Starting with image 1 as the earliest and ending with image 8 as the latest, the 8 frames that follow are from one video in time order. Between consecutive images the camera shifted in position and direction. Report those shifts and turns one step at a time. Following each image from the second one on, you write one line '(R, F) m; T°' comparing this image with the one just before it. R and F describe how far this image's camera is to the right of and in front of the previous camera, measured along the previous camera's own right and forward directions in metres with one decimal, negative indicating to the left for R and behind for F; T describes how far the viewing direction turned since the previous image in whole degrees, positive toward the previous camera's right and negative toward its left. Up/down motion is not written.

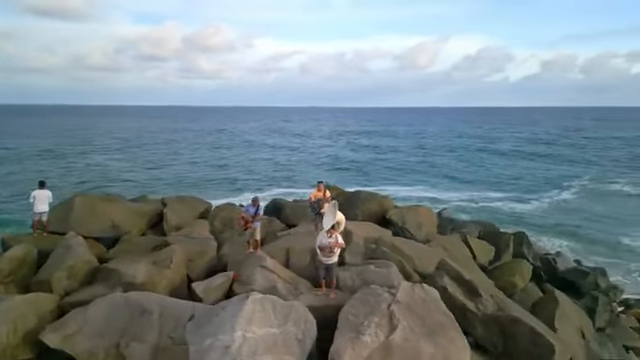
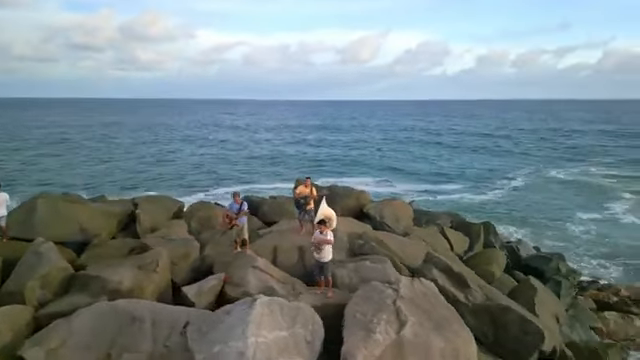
(-0.9, +0.2) m; +6°
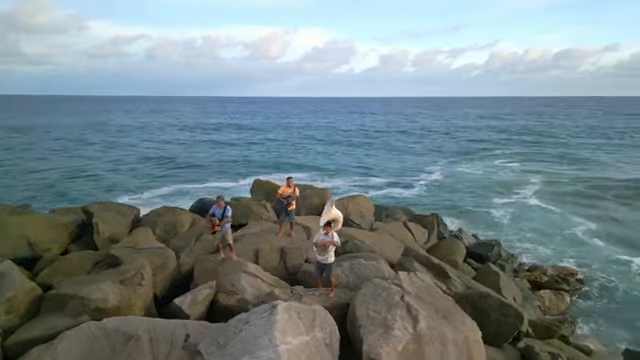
(-1.6, +0.2) m; +11°
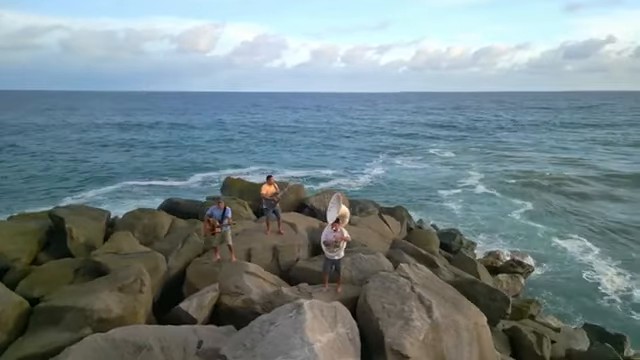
(-1.3, +0.1) m; +8°
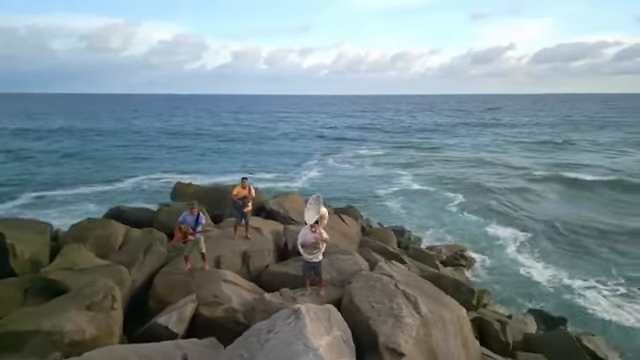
(-1.0, +0.2) m; +9°
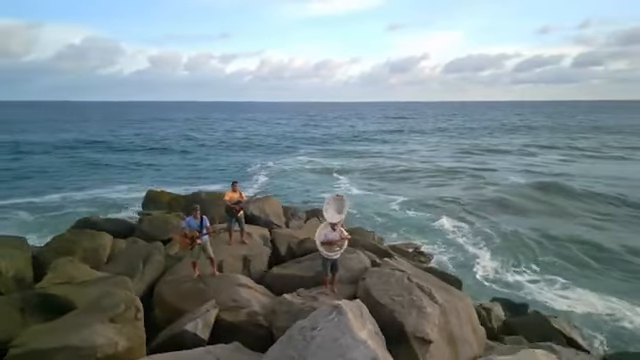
(-1.6, -0.1) m; +9°
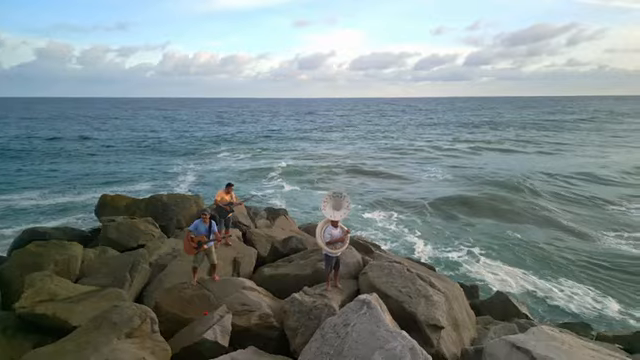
(-1.7, +0.1) m; +11°
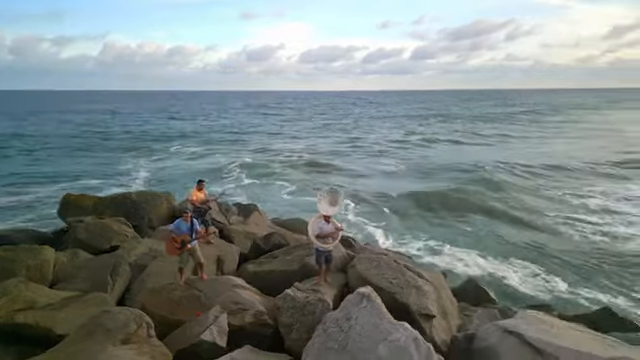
(-0.7, +0.1) m; +6°
